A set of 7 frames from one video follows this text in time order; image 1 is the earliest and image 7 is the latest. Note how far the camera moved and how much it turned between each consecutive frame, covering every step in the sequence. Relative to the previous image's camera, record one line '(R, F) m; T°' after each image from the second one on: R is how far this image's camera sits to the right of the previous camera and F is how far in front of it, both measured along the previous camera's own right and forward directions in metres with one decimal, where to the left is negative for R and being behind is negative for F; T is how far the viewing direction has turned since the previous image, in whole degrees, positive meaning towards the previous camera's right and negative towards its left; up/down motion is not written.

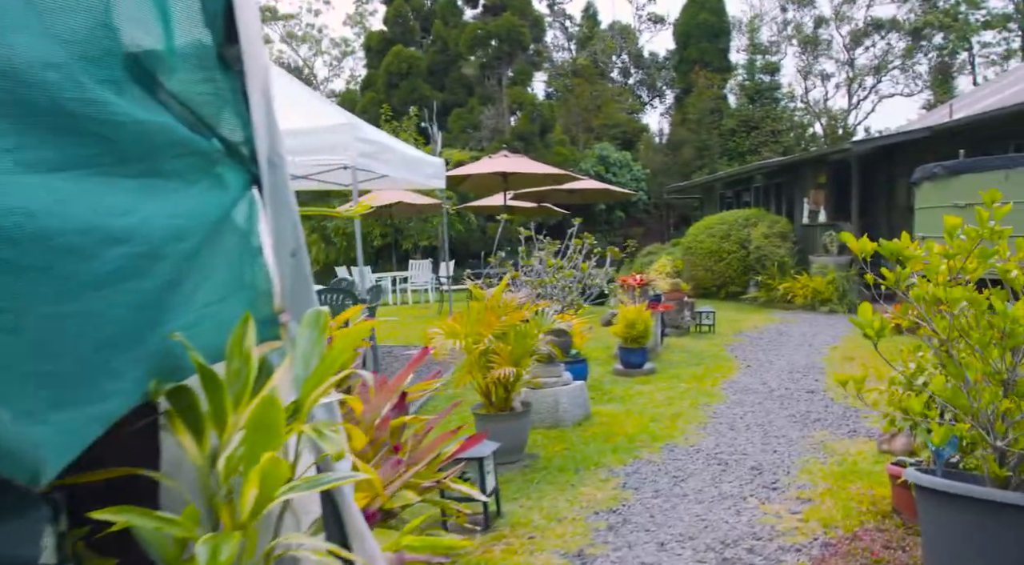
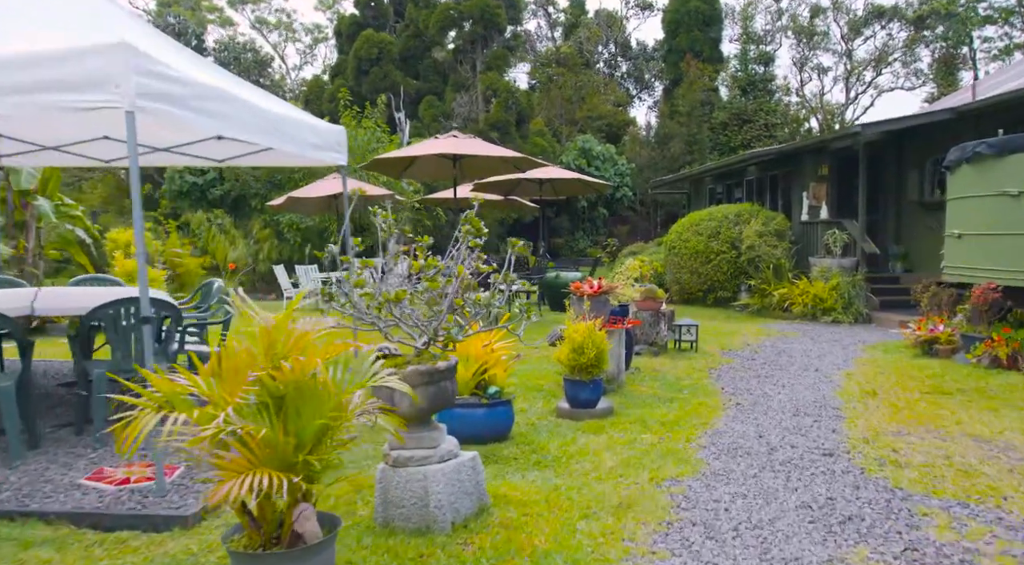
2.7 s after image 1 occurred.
(+0.6, +1.9) m; +1°
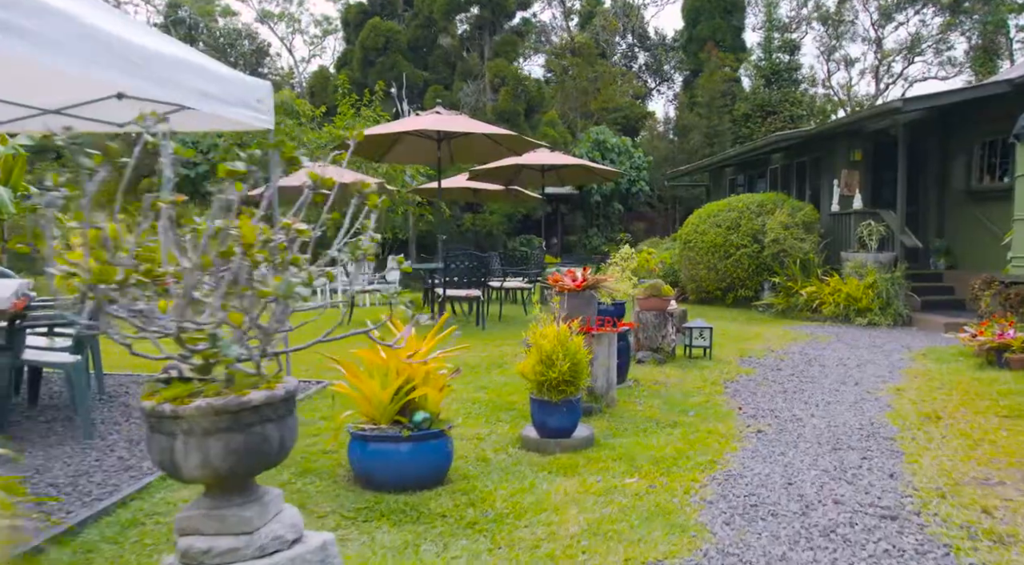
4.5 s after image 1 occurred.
(+0.4, +1.2) m; -2°
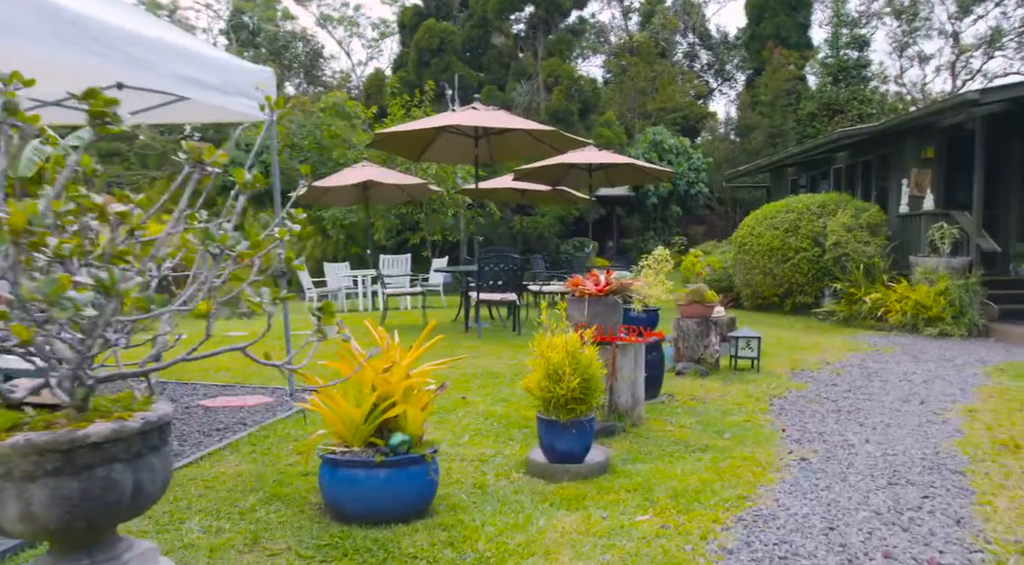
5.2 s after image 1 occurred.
(+0.3, +0.4) m; -4°
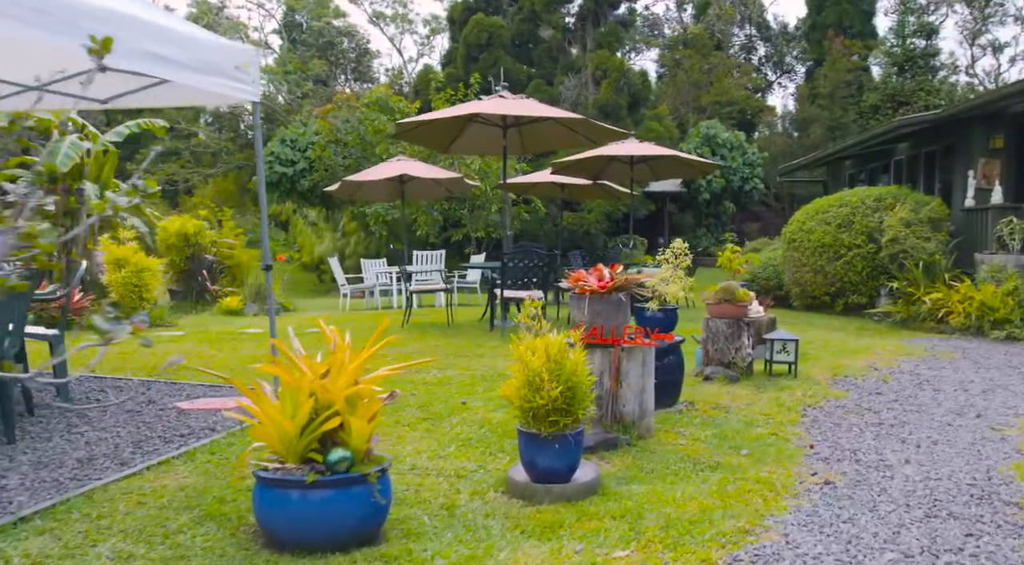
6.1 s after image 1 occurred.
(+0.3, +0.4) m; -4°
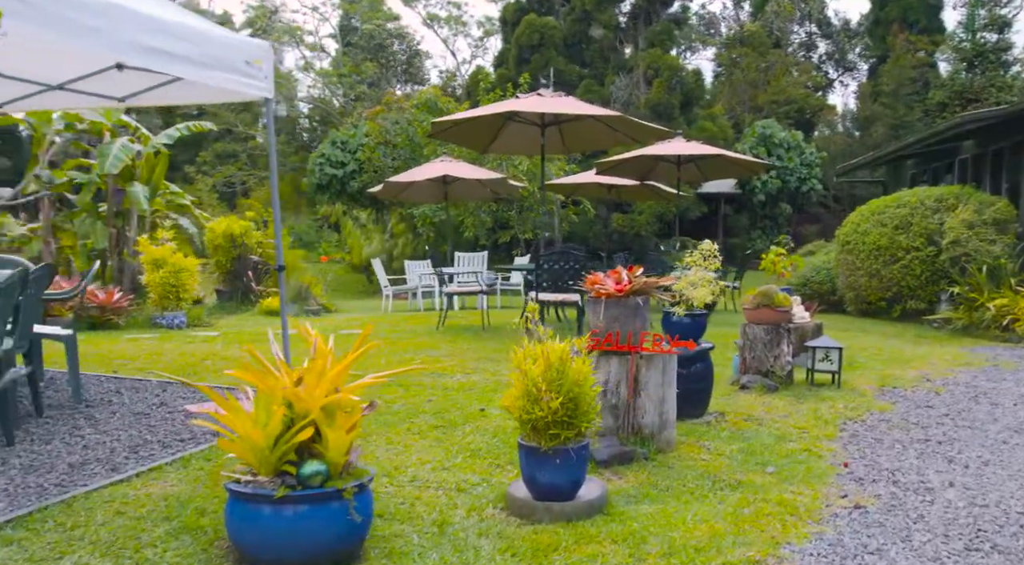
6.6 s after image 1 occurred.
(+0.2, +0.2) m; -4°
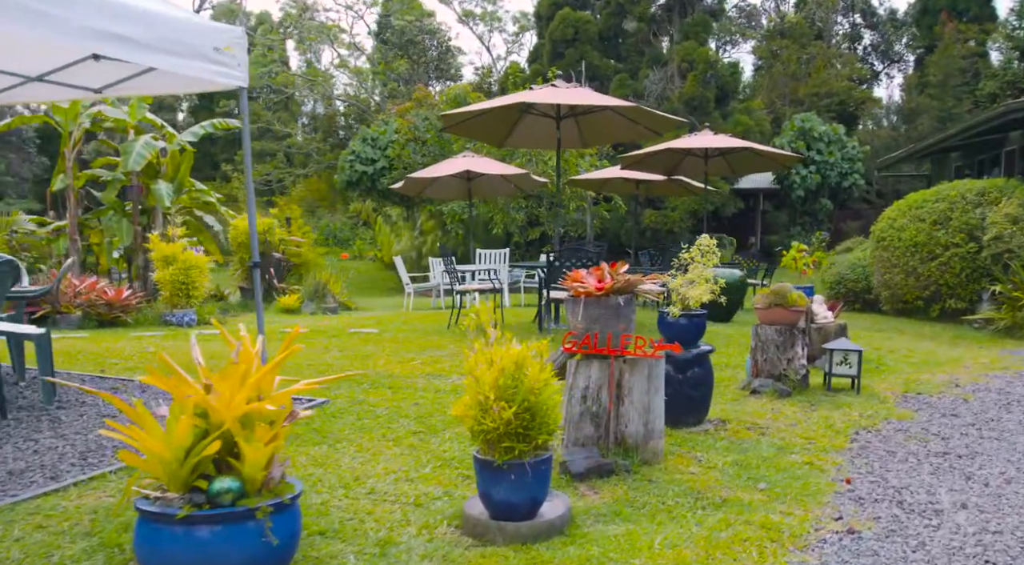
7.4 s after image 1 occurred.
(+0.3, +0.2) m; -3°
